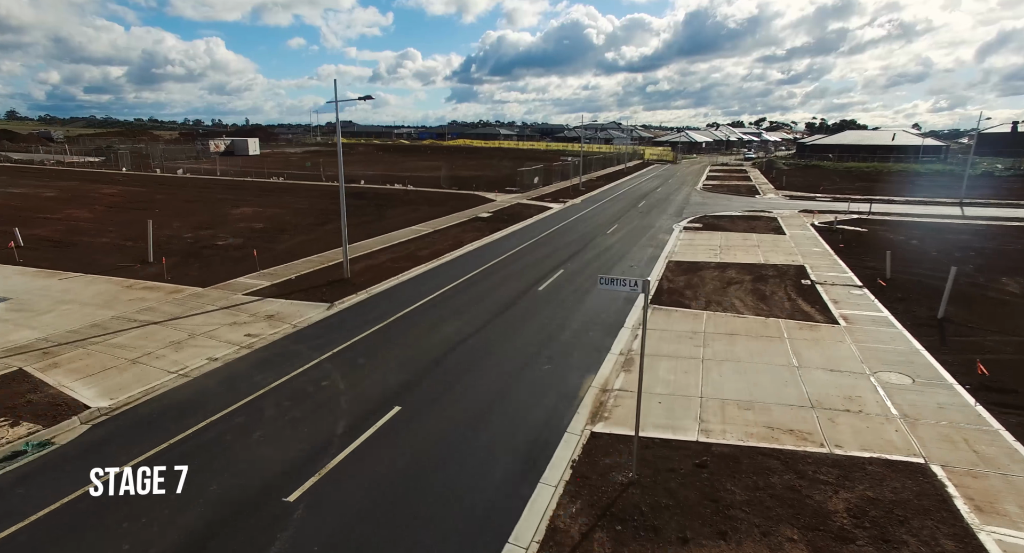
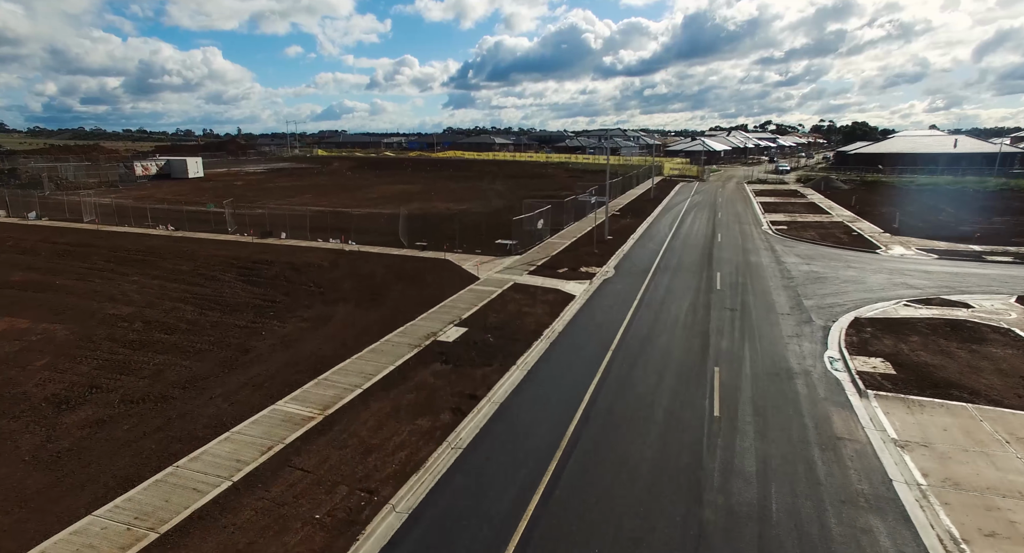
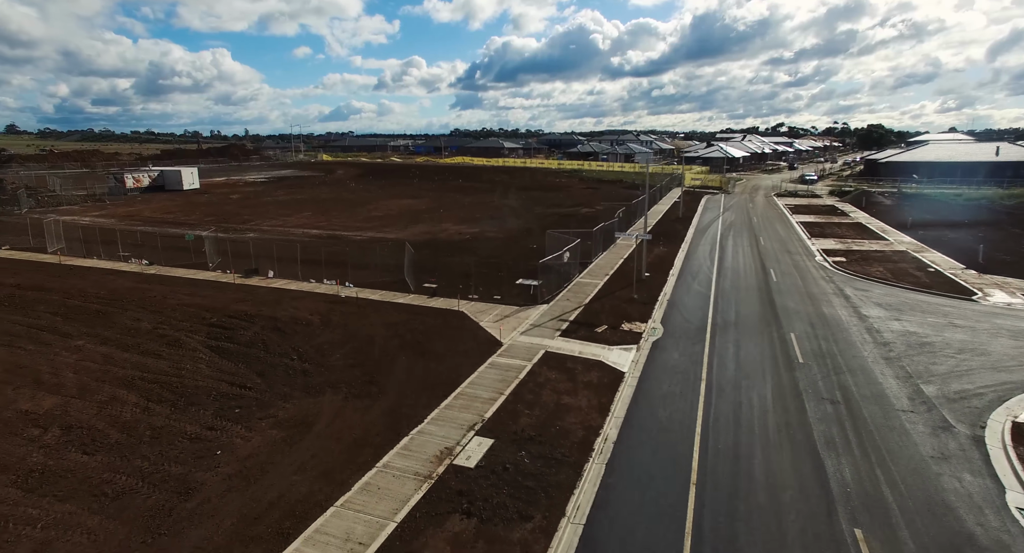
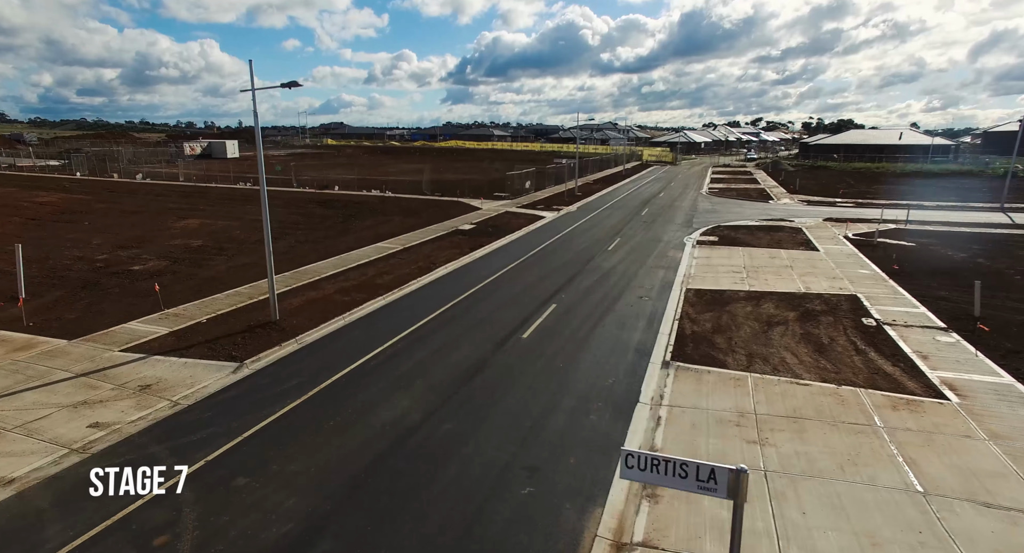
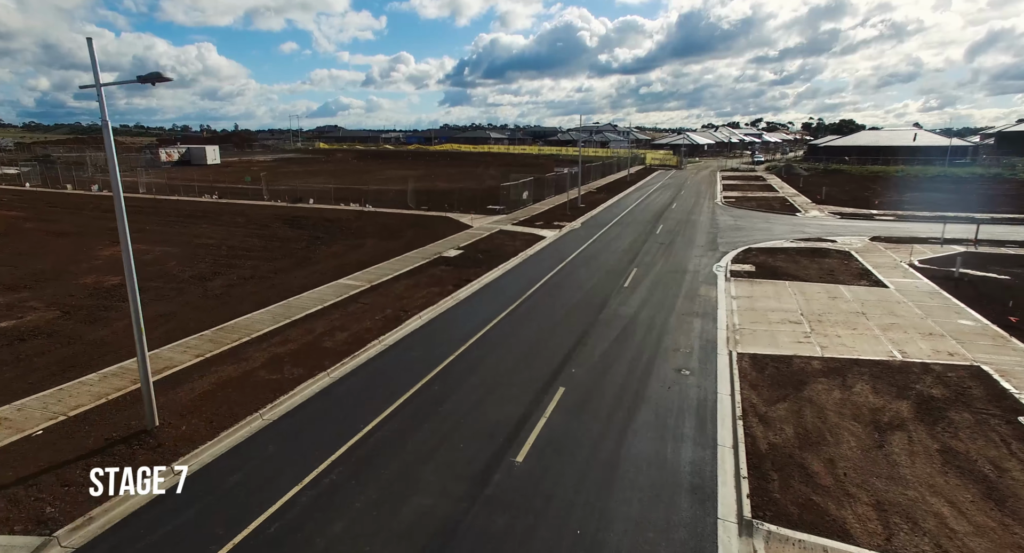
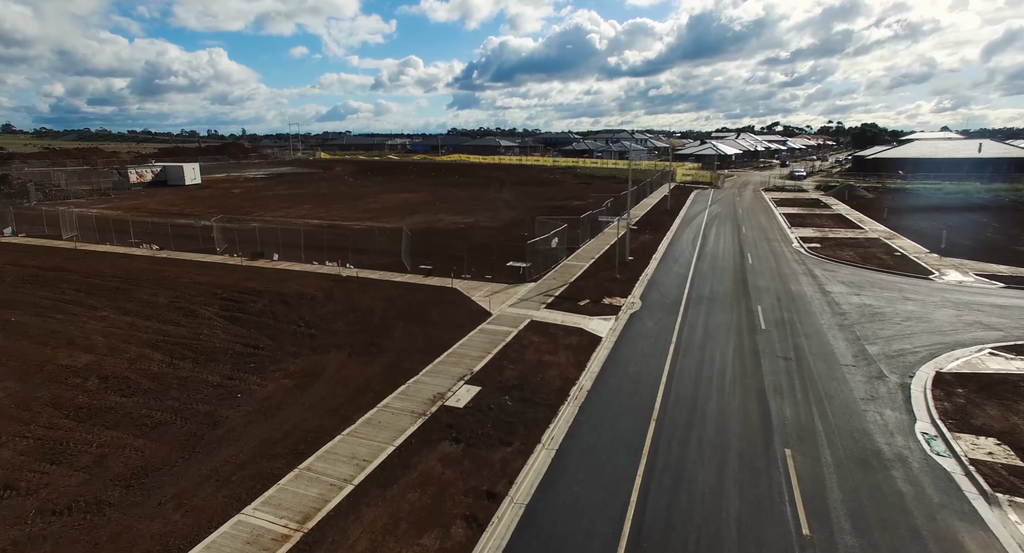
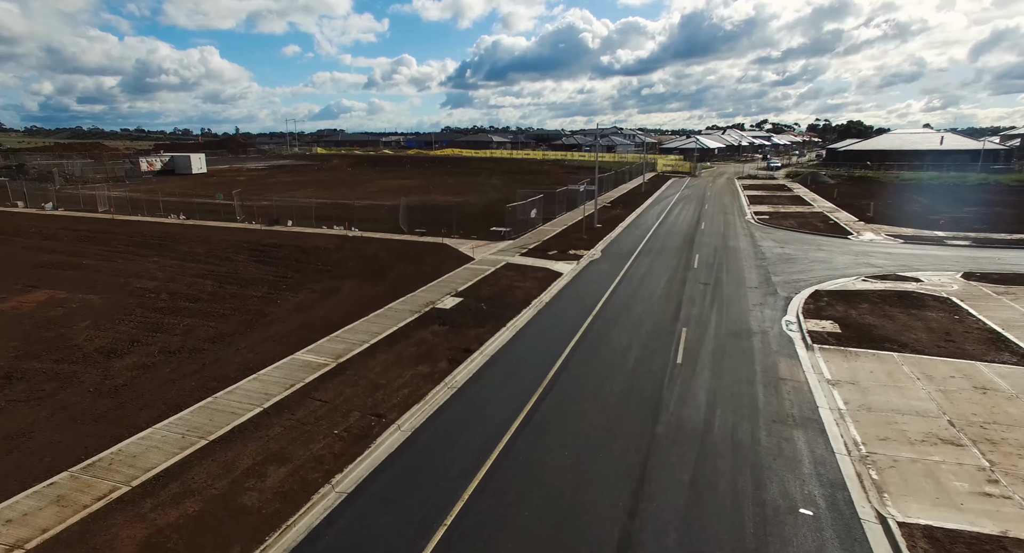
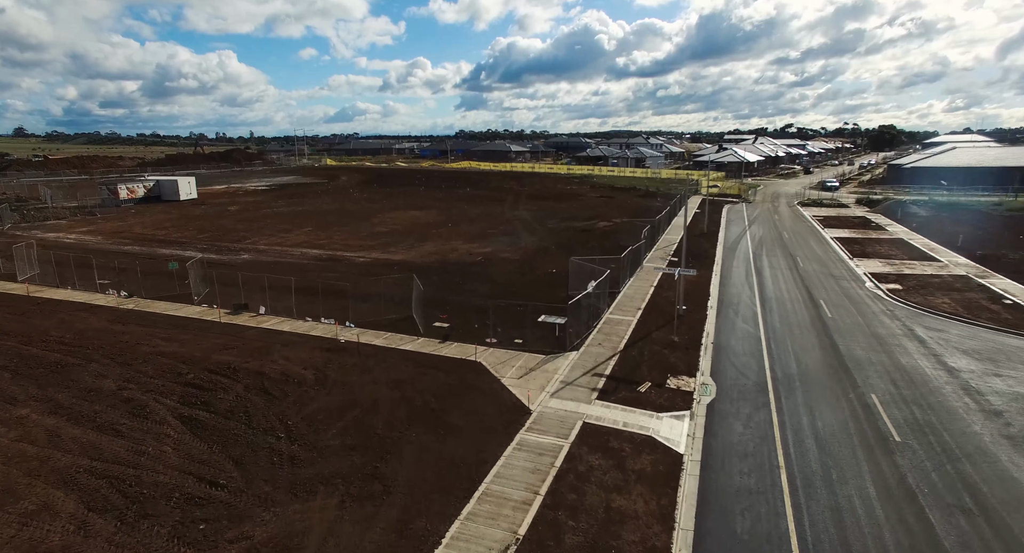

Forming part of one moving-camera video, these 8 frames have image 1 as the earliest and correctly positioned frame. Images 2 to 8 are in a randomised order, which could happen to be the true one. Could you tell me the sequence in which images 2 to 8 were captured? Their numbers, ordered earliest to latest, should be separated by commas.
4, 5, 7, 2, 6, 3, 8
